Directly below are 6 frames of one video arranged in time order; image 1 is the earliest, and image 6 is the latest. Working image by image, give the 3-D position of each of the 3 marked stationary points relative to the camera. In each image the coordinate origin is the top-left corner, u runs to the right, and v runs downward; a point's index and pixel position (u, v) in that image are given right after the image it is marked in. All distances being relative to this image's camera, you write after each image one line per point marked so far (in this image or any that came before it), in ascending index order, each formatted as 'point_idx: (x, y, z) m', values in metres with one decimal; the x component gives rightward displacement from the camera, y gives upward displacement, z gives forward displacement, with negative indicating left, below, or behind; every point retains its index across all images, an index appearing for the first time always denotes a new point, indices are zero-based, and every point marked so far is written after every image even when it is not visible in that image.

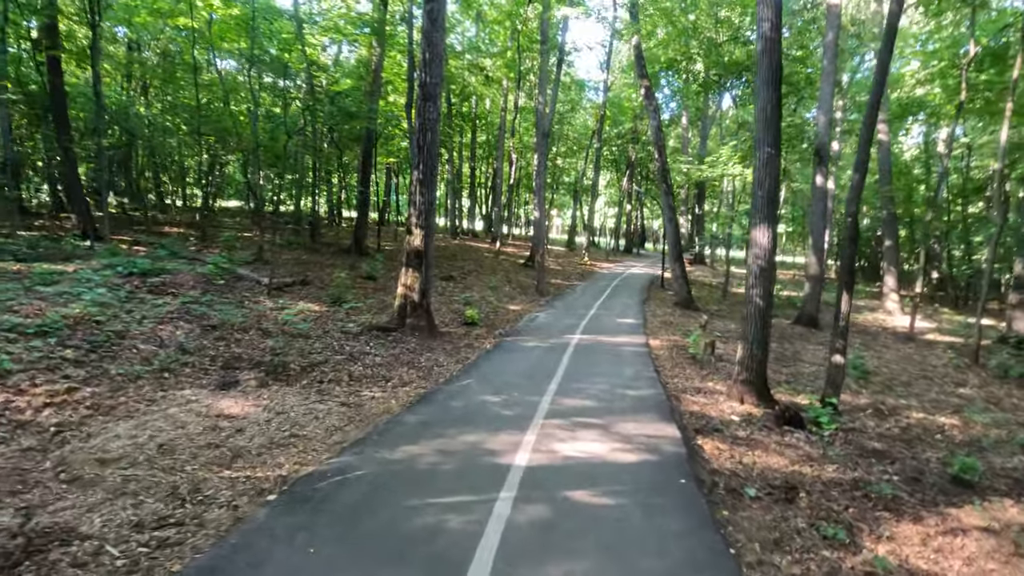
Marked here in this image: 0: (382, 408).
0: (-1.5, -1.4, +6.1) m
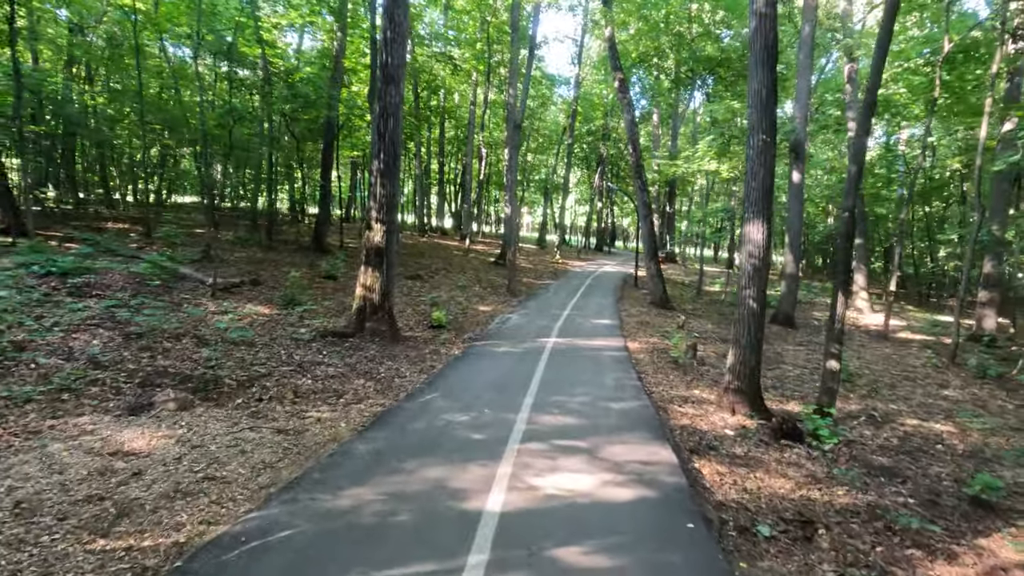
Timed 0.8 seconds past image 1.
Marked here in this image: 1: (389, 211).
0: (-1.8, -1.4, +5.1) m
1: (-2.4, +1.5, +10.4) m
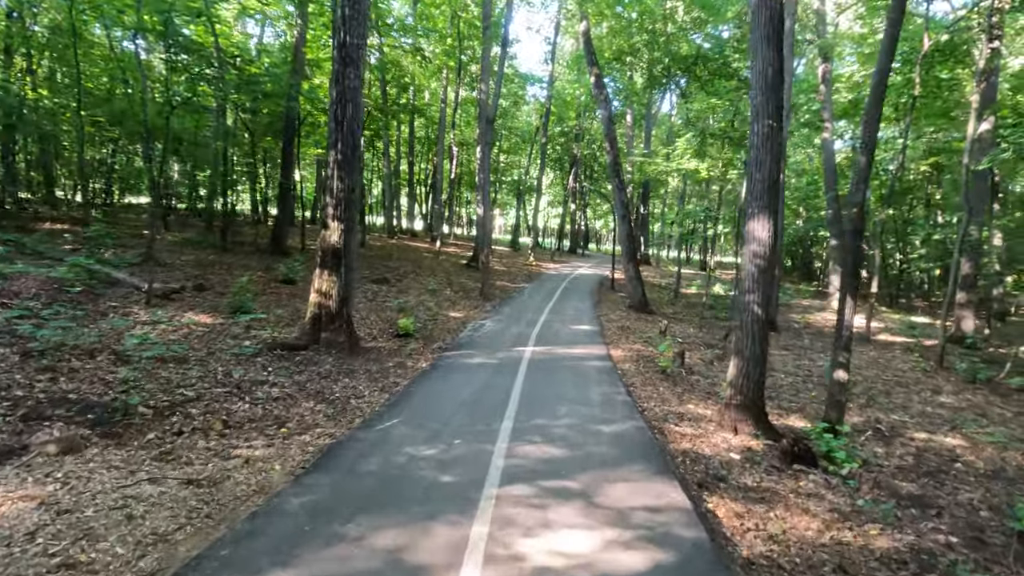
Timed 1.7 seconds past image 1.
0: (-1.9, -1.5, +4.0) m
1: (-2.8, +1.4, +9.3) m
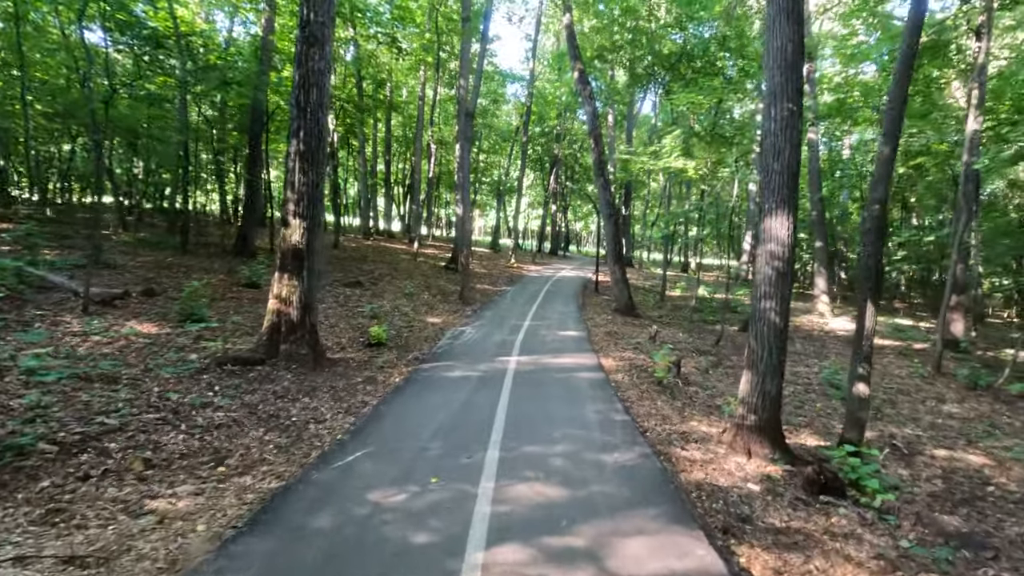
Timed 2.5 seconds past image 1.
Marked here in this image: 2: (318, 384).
0: (-2.0, -1.5, +3.1) m
1: (-3.1, +1.3, +8.3) m
2: (-2.6, -1.3, +7.3) m
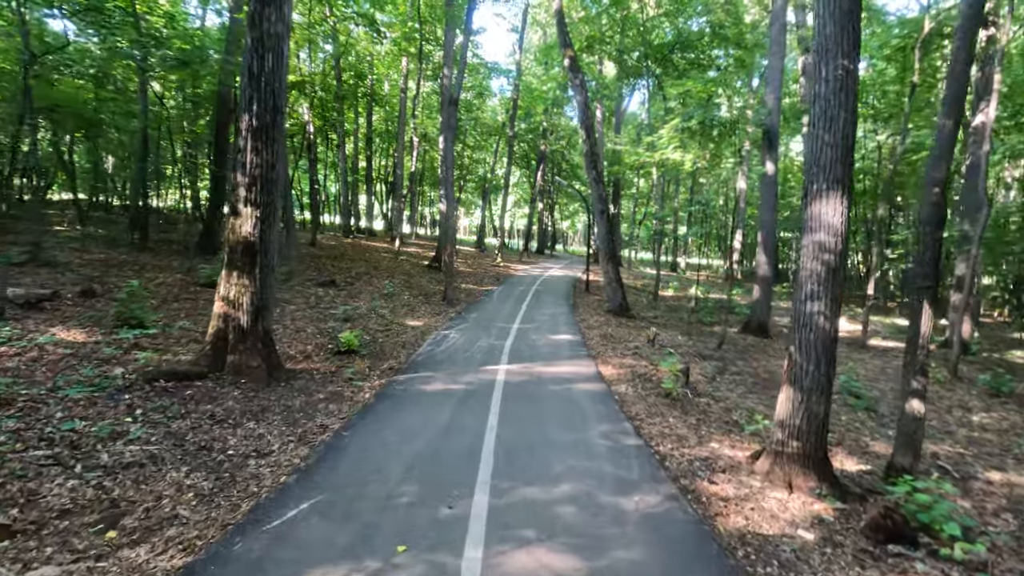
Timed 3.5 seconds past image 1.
0: (-2.0, -1.5, +1.9) m
1: (-3.2, +1.3, +7.1) m
2: (-2.7, -1.3, +6.1) m
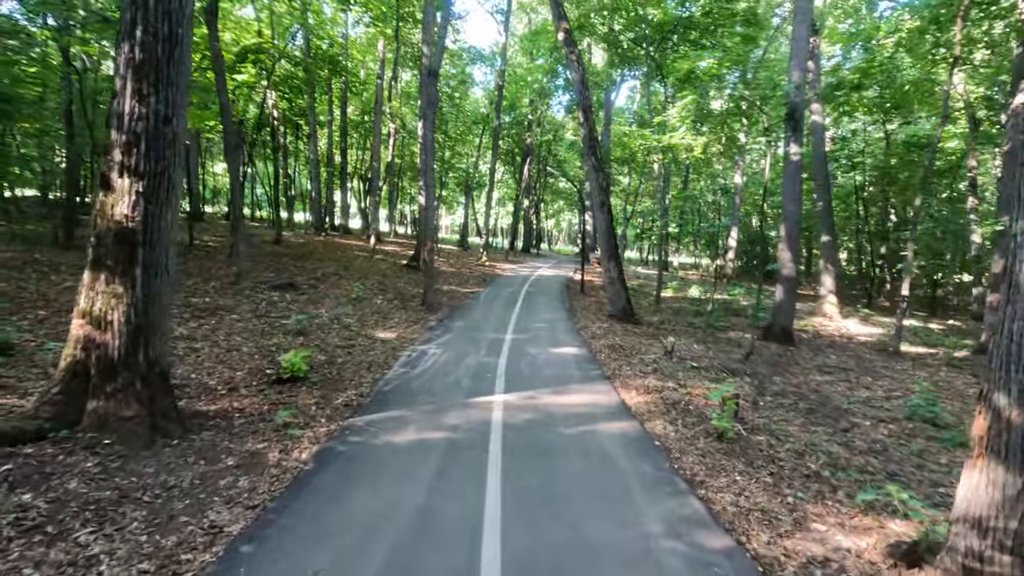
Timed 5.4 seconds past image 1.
0: (-1.8, -1.6, -0.3) m
1: (-3.2, +1.2, +4.8) m
2: (-2.7, -1.4, +3.9) m
